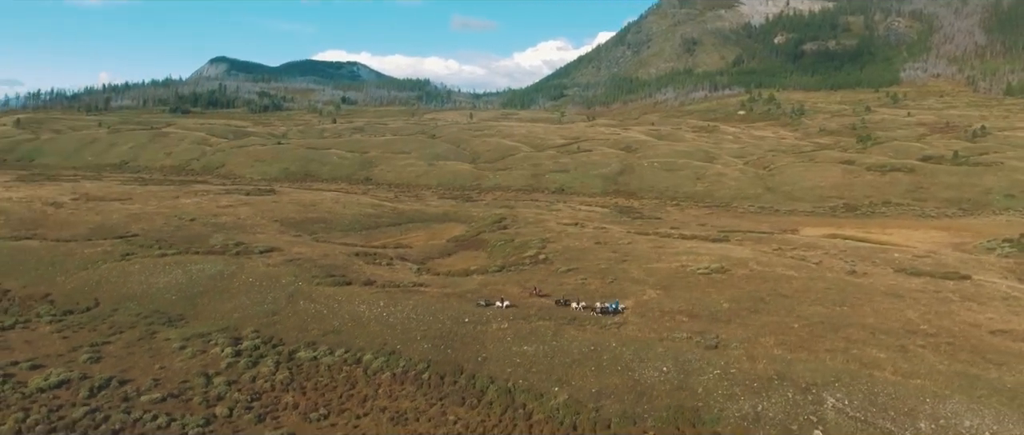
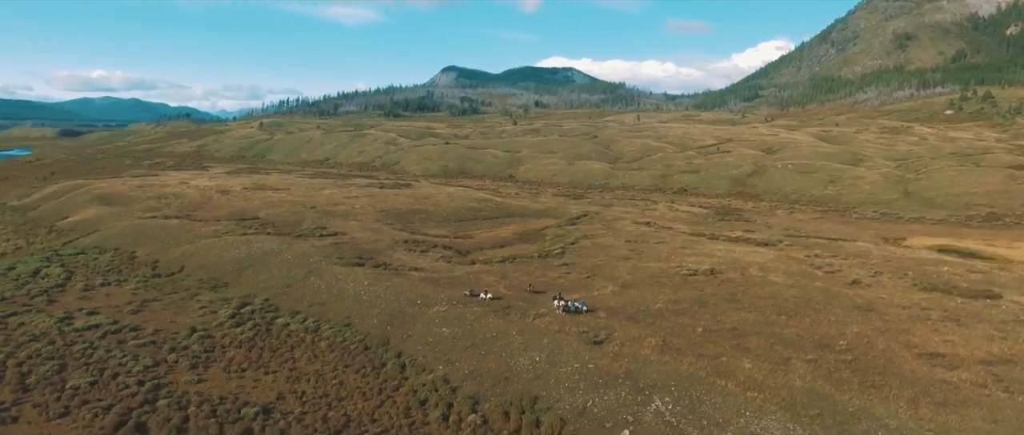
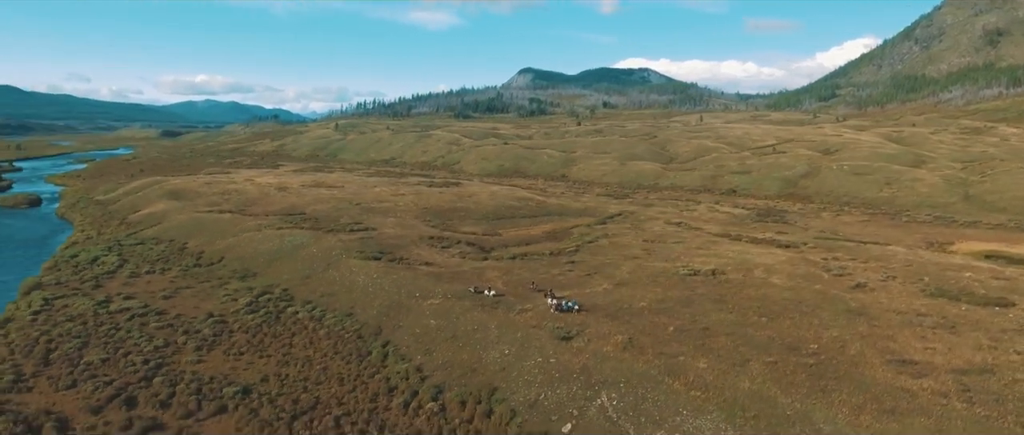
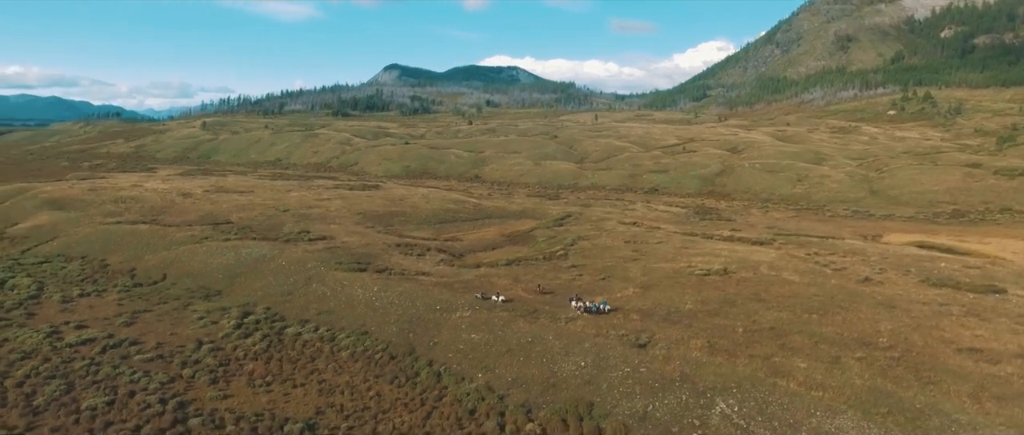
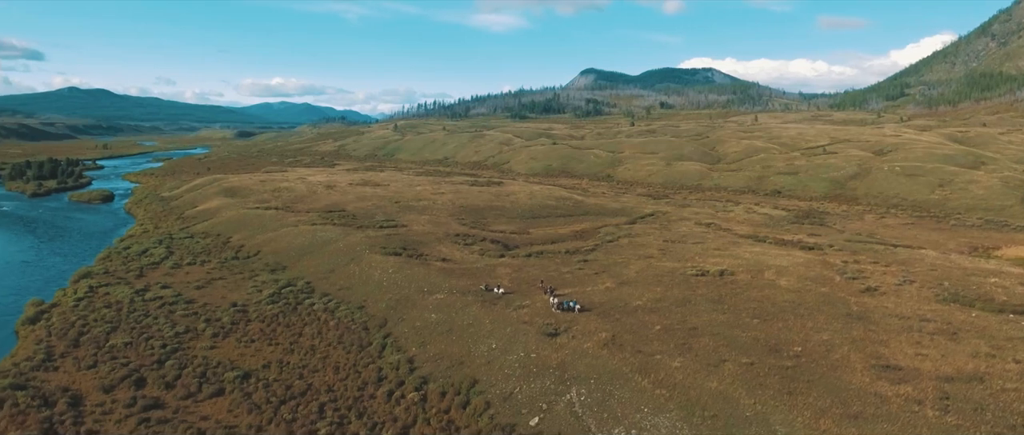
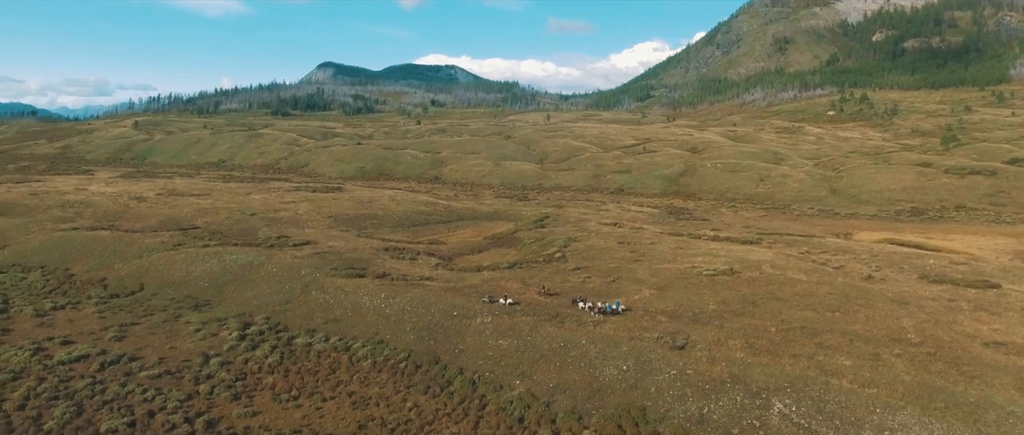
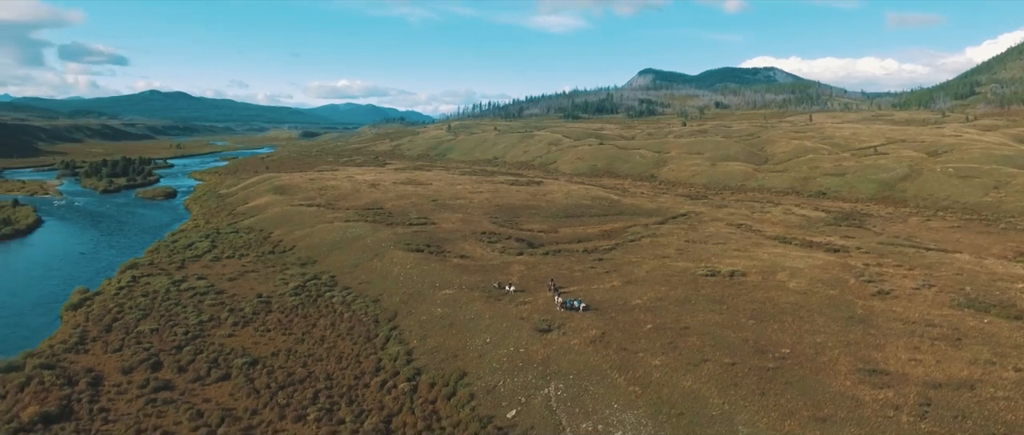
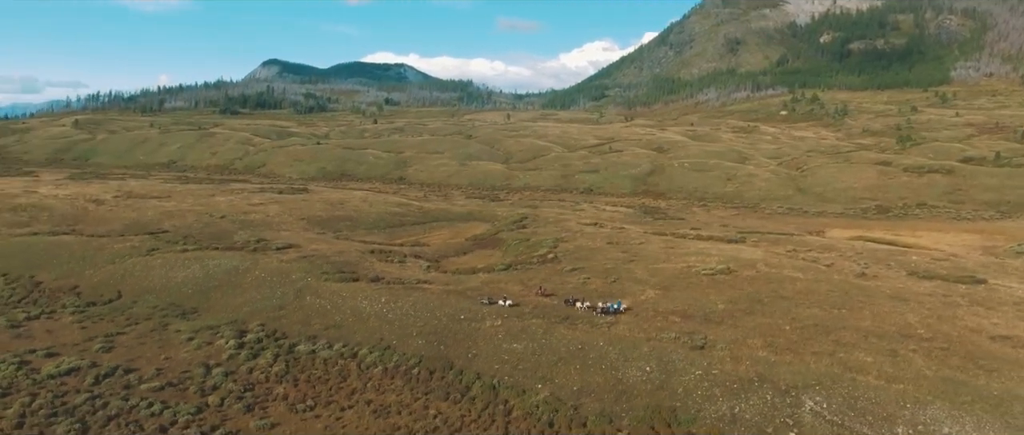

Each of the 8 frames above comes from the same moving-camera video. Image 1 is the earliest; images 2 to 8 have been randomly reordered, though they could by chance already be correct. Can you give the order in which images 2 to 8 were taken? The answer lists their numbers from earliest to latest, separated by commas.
8, 6, 4, 2, 3, 5, 7
